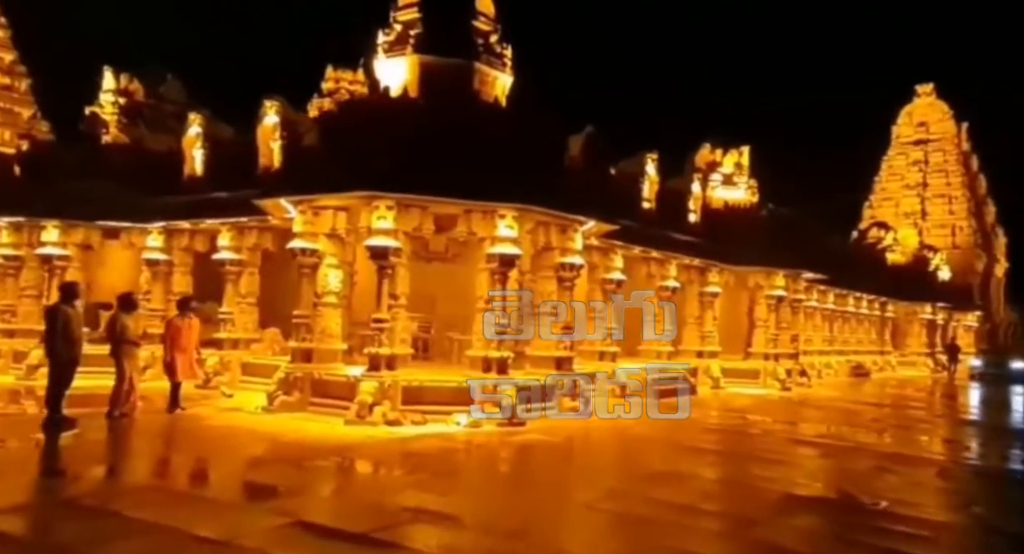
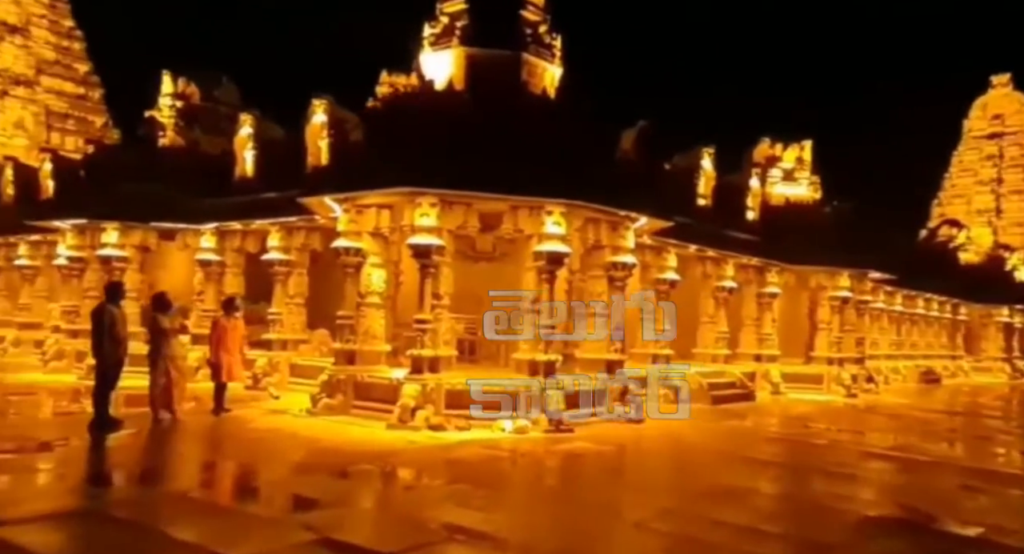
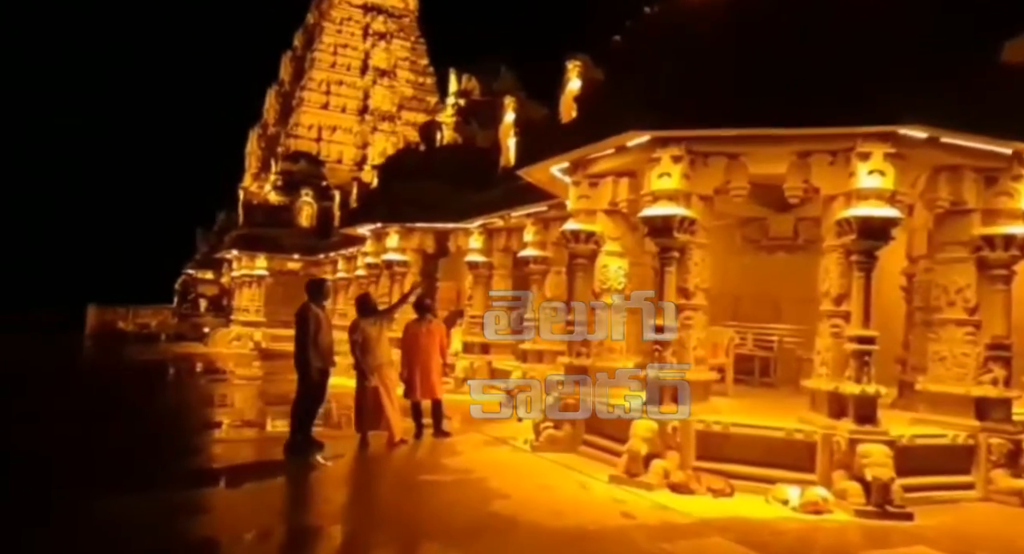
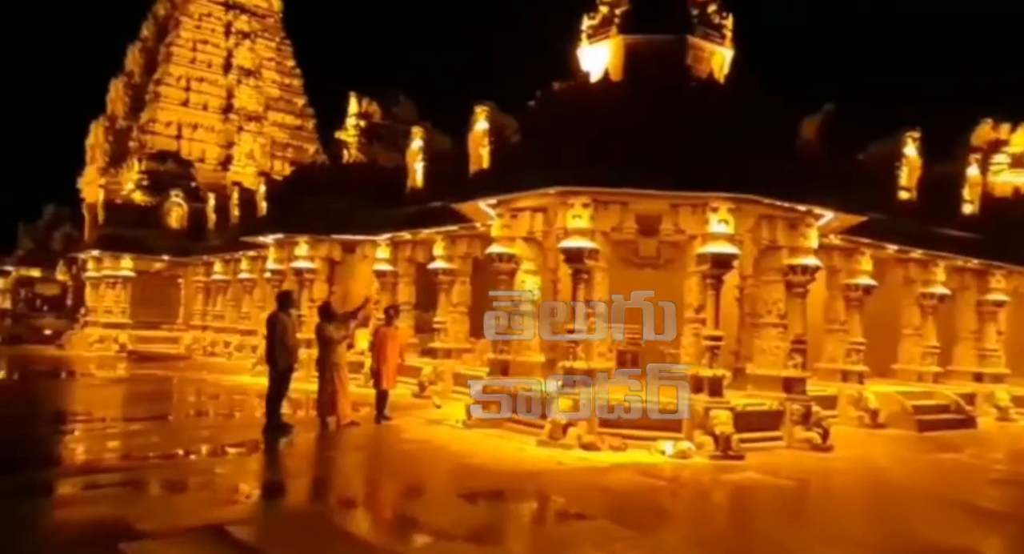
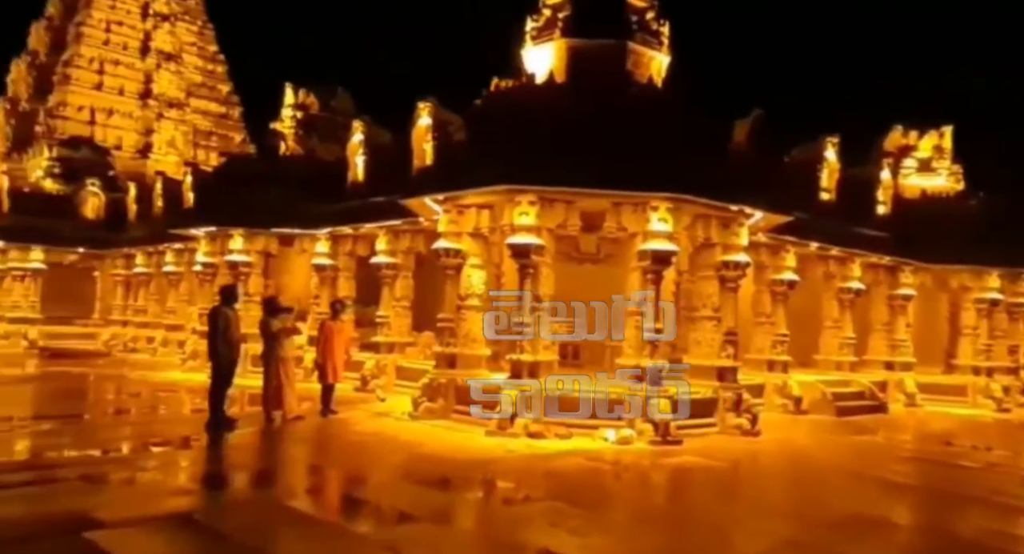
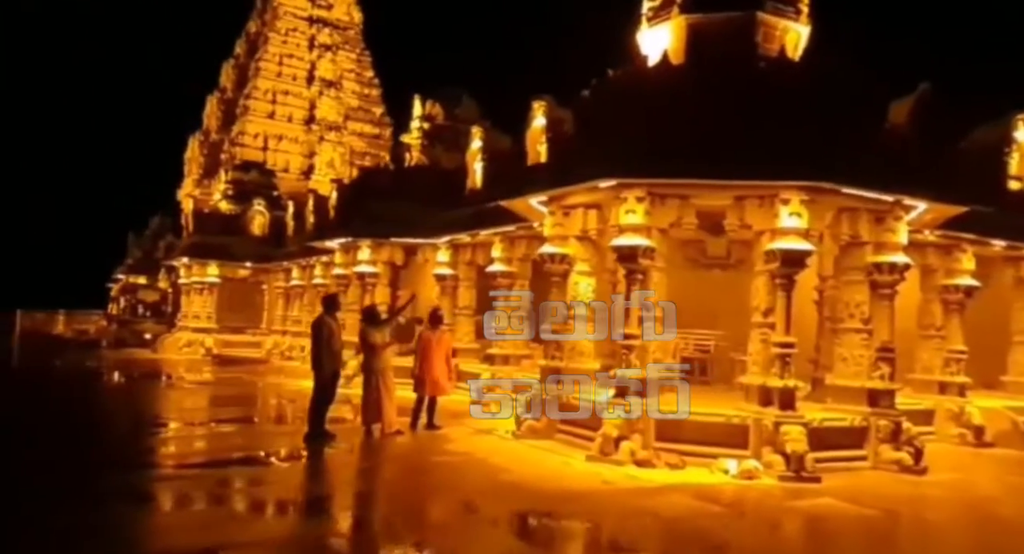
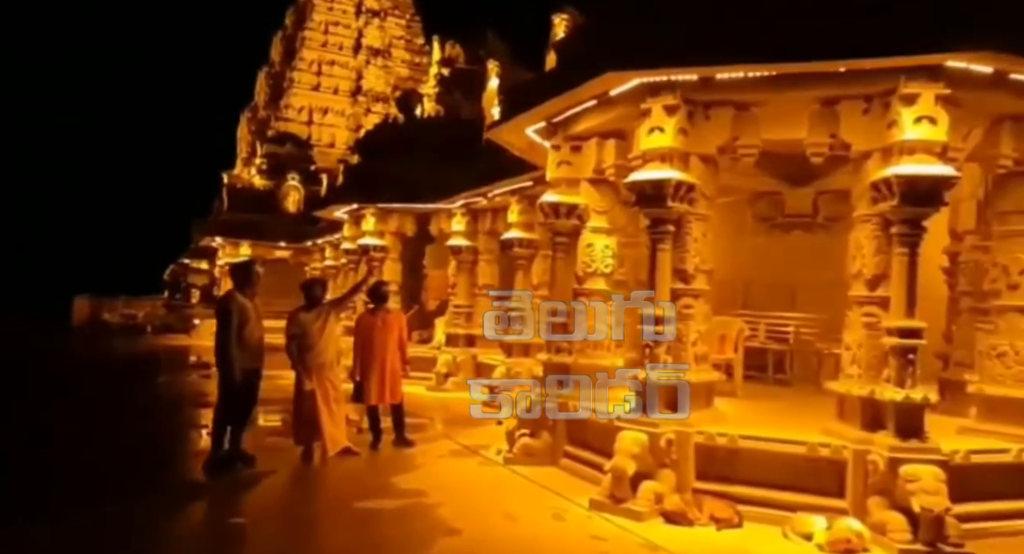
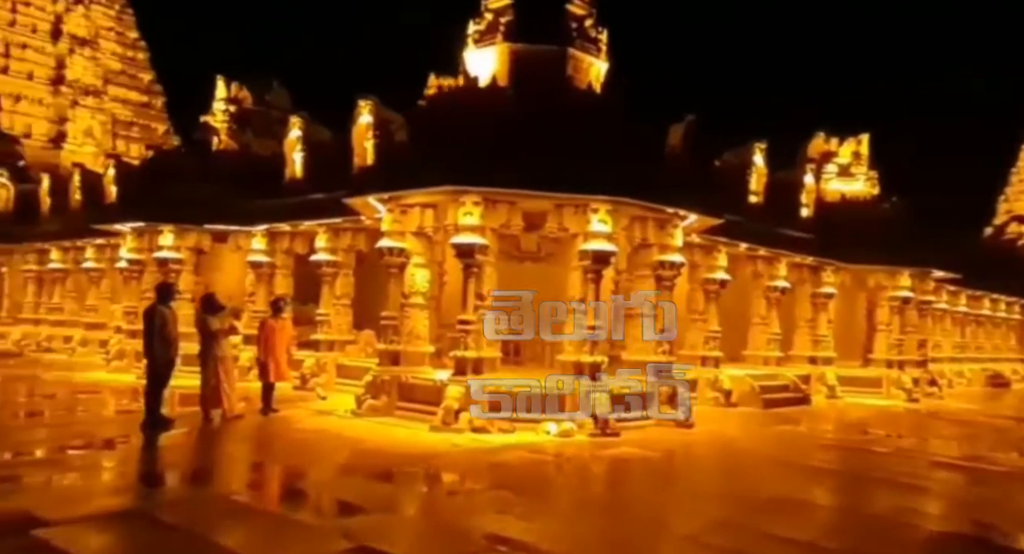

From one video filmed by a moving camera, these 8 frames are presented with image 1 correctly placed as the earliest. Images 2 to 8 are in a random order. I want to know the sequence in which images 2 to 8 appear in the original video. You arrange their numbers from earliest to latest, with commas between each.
2, 8, 5, 4, 6, 3, 7
